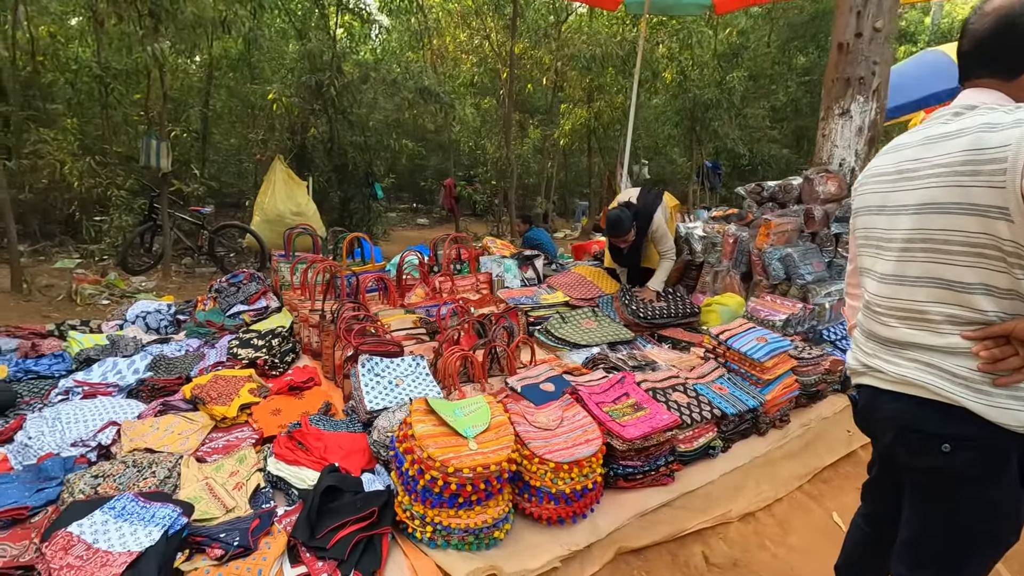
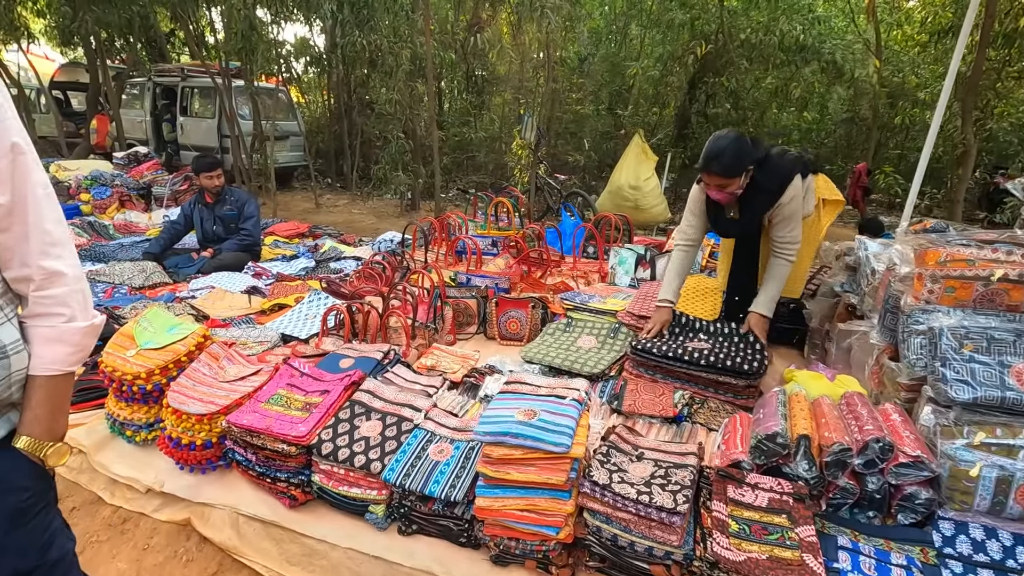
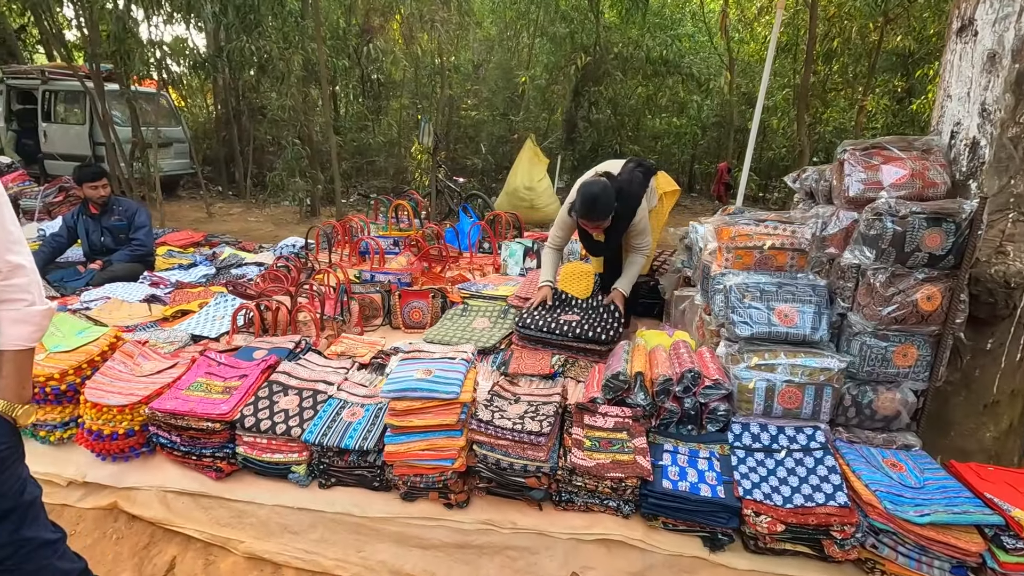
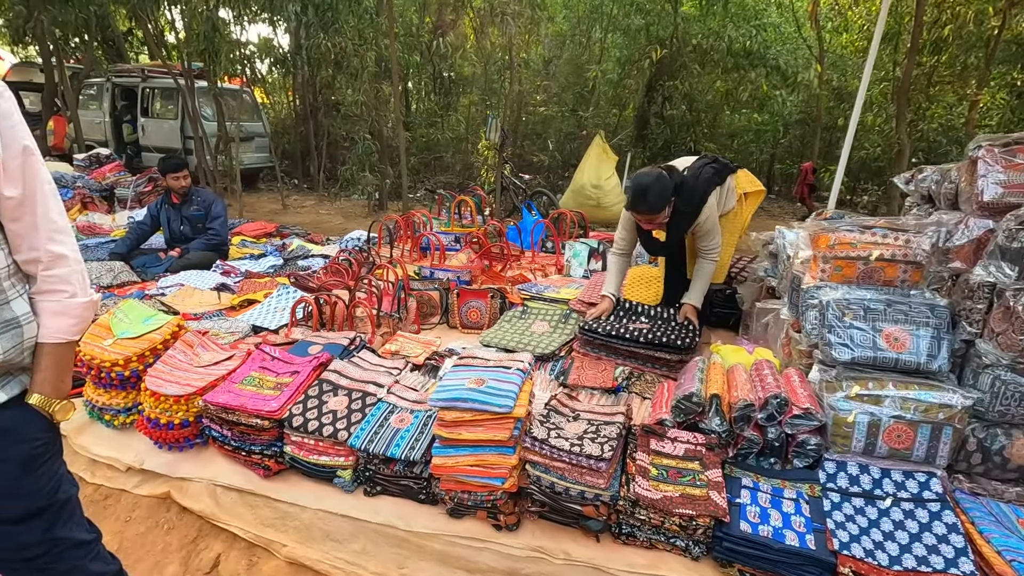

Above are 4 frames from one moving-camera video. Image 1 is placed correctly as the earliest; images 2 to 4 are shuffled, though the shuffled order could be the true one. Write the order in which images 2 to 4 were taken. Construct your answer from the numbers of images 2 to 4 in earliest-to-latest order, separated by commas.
3, 4, 2
